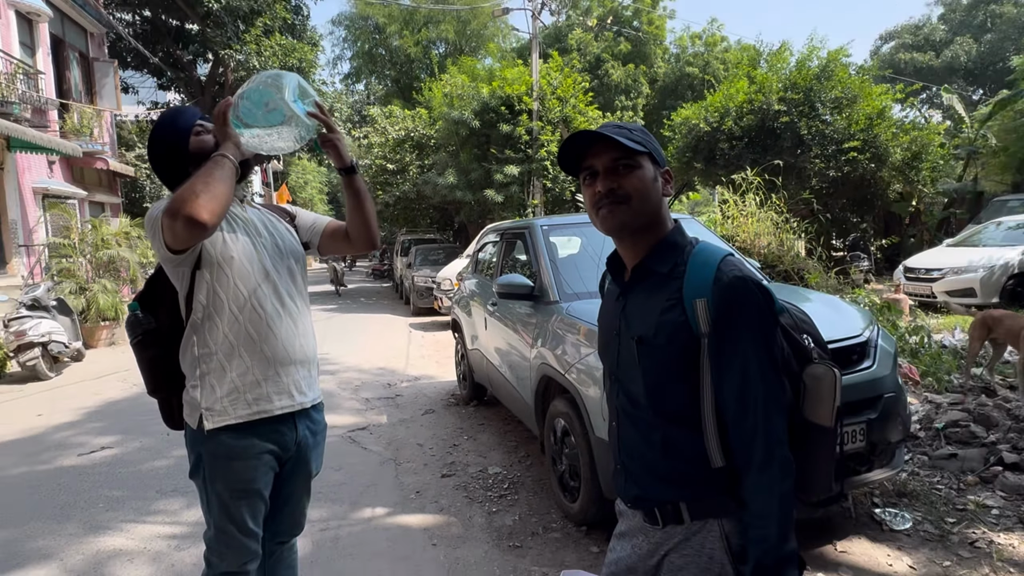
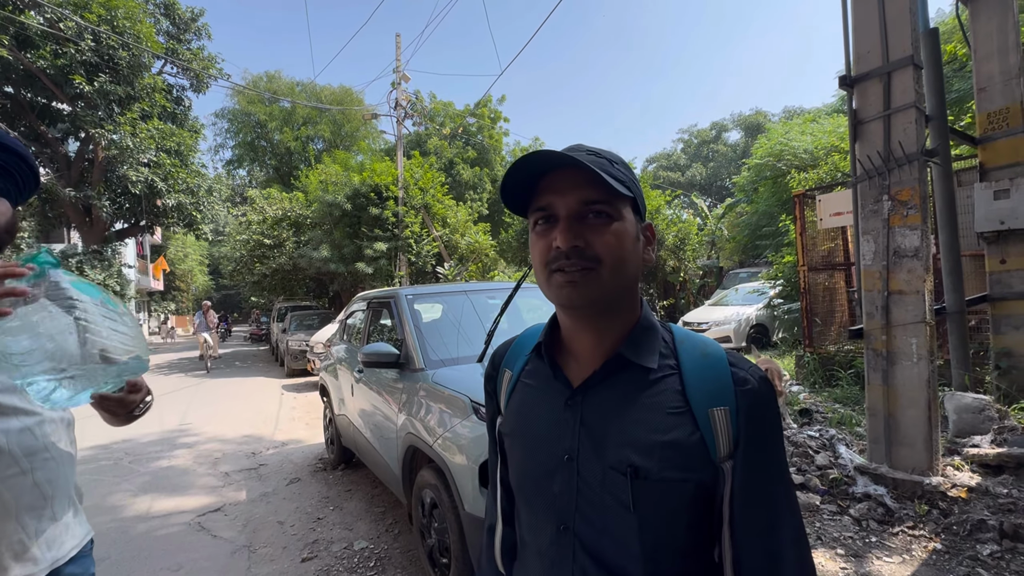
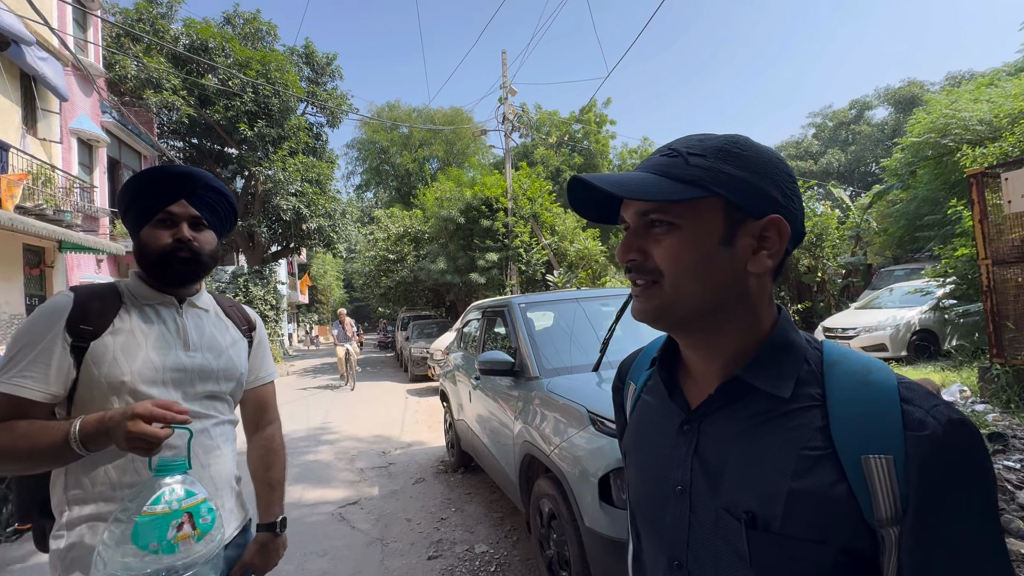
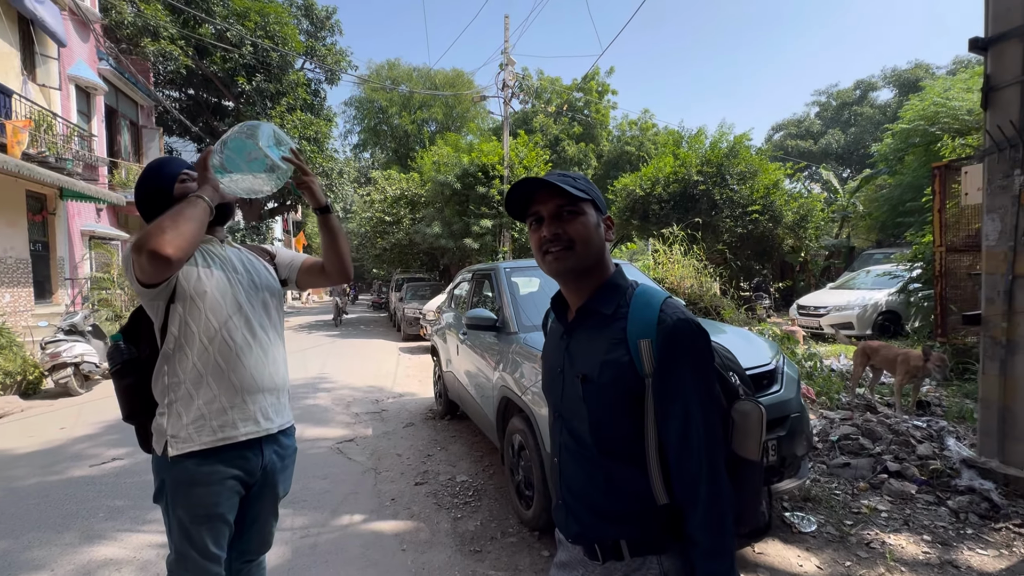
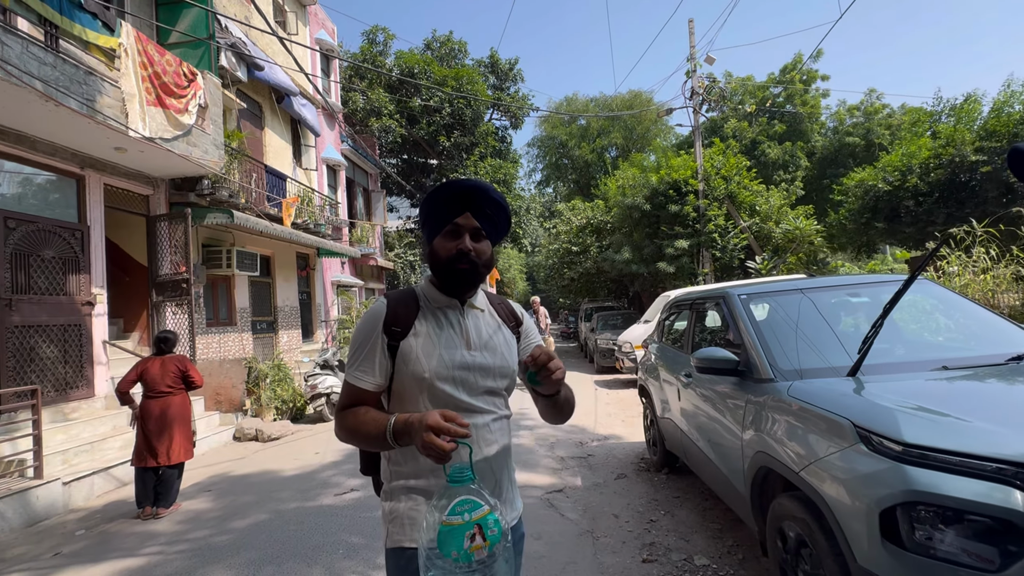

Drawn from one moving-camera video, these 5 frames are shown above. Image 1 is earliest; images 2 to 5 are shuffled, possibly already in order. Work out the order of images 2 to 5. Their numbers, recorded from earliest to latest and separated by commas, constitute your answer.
4, 2, 3, 5
